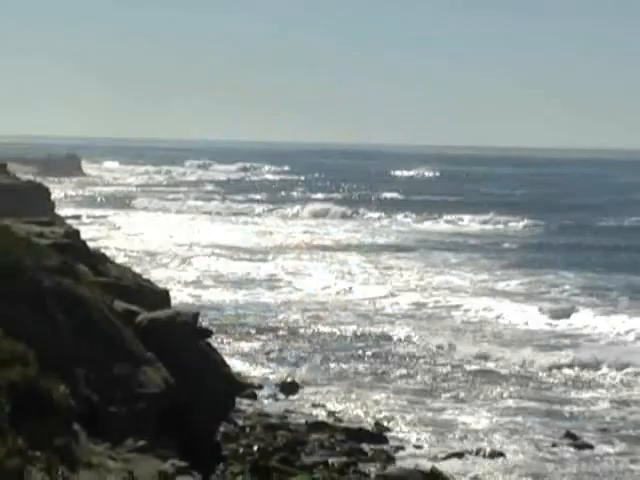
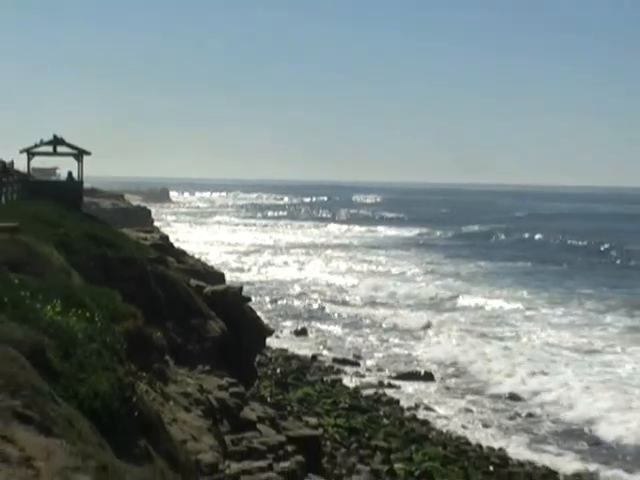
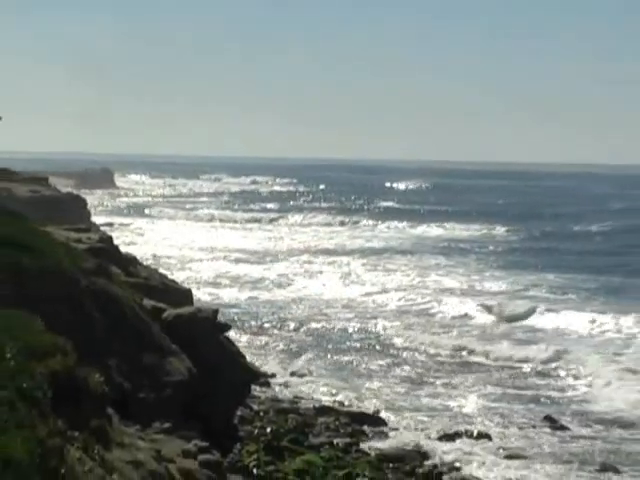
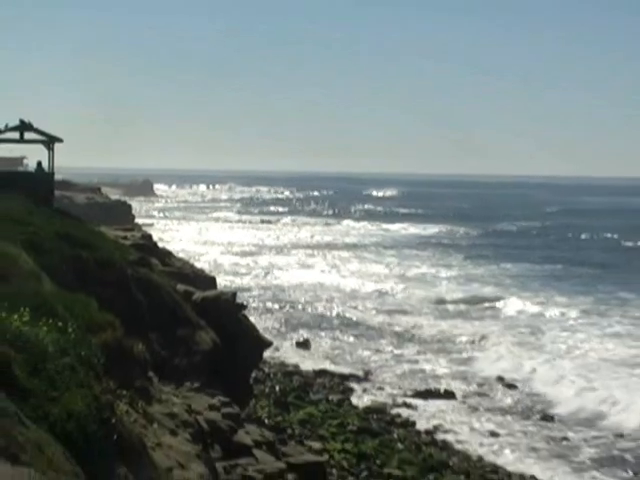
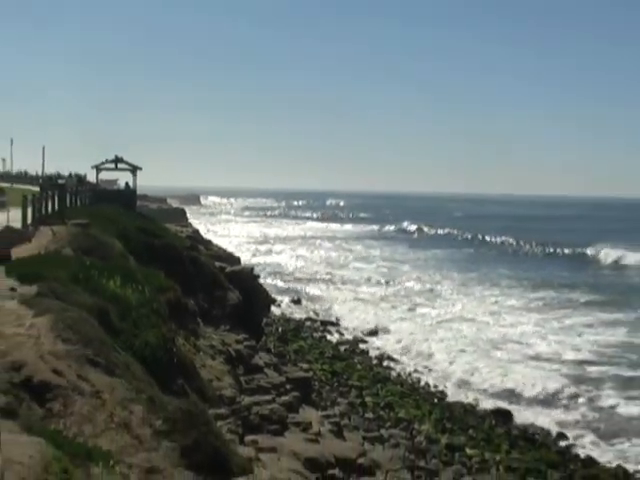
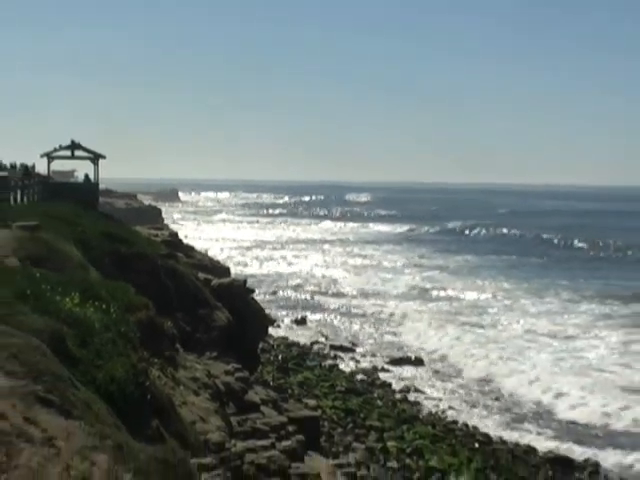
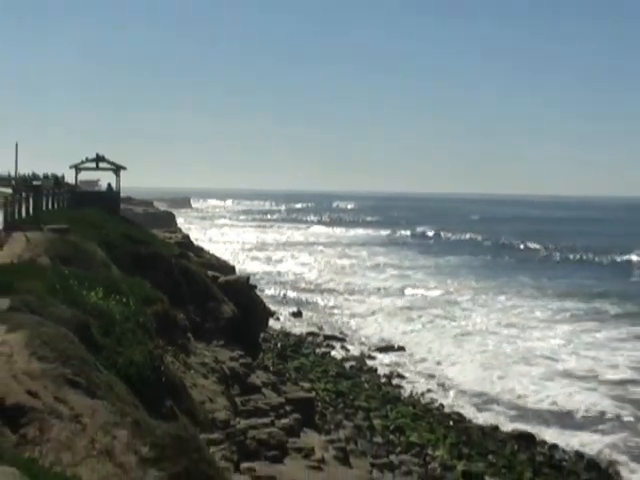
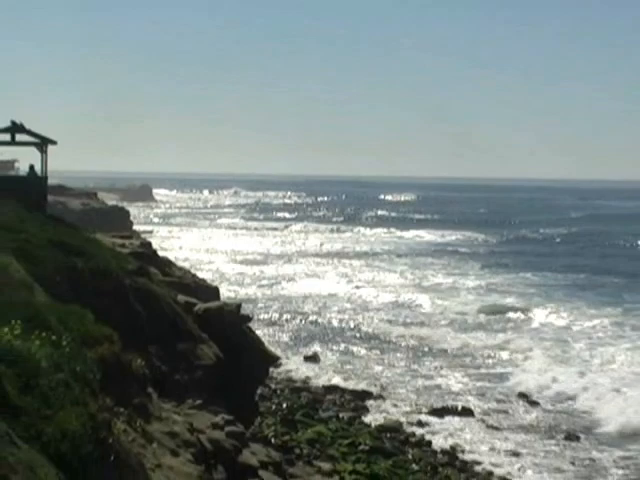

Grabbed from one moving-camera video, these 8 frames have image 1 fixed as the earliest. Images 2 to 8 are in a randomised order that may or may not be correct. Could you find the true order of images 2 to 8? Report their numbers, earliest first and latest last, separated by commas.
3, 8, 4, 2, 6, 7, 5
